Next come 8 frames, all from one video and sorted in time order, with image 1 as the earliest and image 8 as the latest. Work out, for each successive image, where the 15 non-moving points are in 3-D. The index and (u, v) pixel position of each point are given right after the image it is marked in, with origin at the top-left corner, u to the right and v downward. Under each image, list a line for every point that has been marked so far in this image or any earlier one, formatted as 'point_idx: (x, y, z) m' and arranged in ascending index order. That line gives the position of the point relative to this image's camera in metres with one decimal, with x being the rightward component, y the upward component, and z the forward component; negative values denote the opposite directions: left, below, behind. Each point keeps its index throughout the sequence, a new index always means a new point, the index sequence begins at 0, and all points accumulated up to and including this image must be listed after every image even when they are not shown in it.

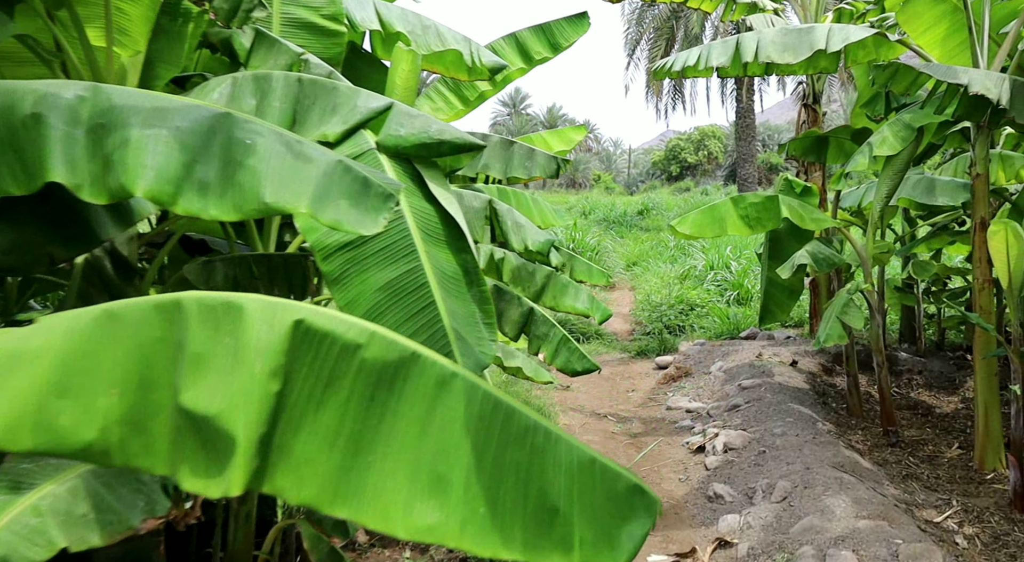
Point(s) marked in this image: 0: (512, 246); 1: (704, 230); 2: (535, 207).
0: (0.0, +0.1, +2.7) m
1: (+1.2, +0.3, +4.3) m
2: (+0.1, +0.4, +3.7) m
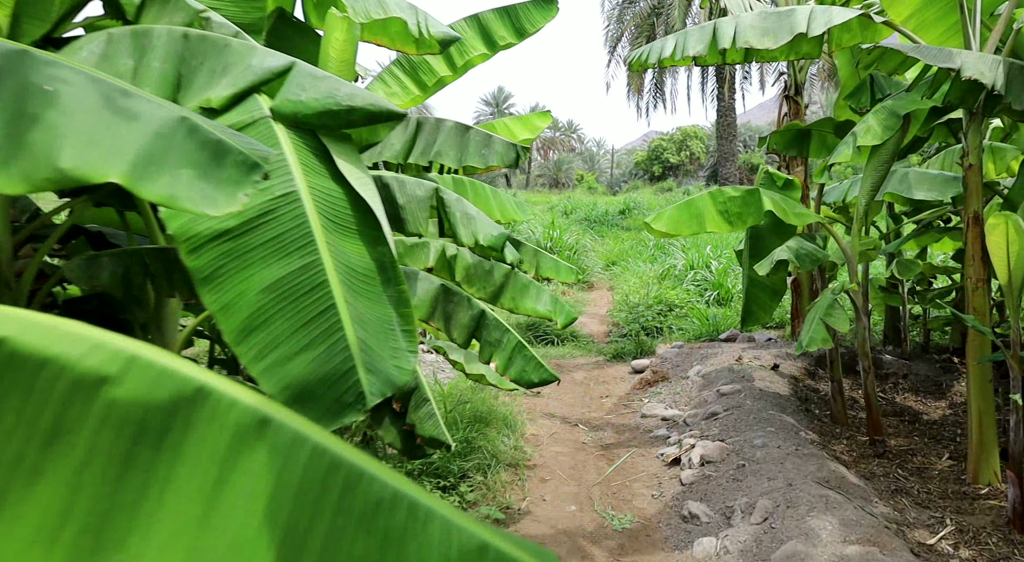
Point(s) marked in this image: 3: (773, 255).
0: (-0.2, +0.1, +2.4) m
1: (+1.0, +0.3, +4.0) m
2: (-0.1, +0.4, +3.4) m
3: (+1.4, +0.1, +3.8) m
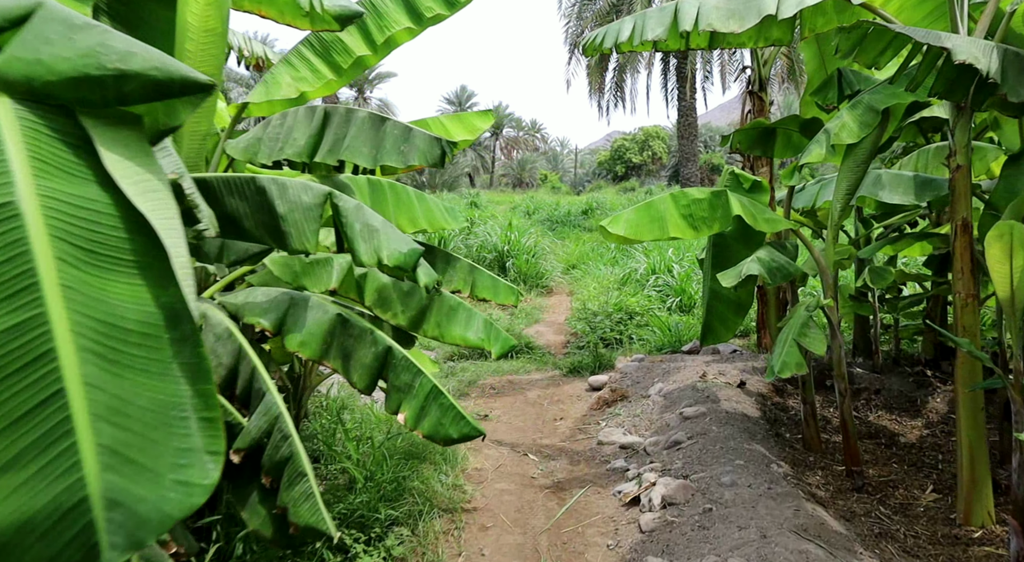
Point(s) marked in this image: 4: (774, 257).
0: (-0.4, +0.1, +1.9) m
1: (+0.7, +0.2, +3.6) m
2: (-0.4, +0.3, +2.9) m
3: (+1.1, +0.1, +3.4) m
4: (+1.3, +0.1, +3.4) m
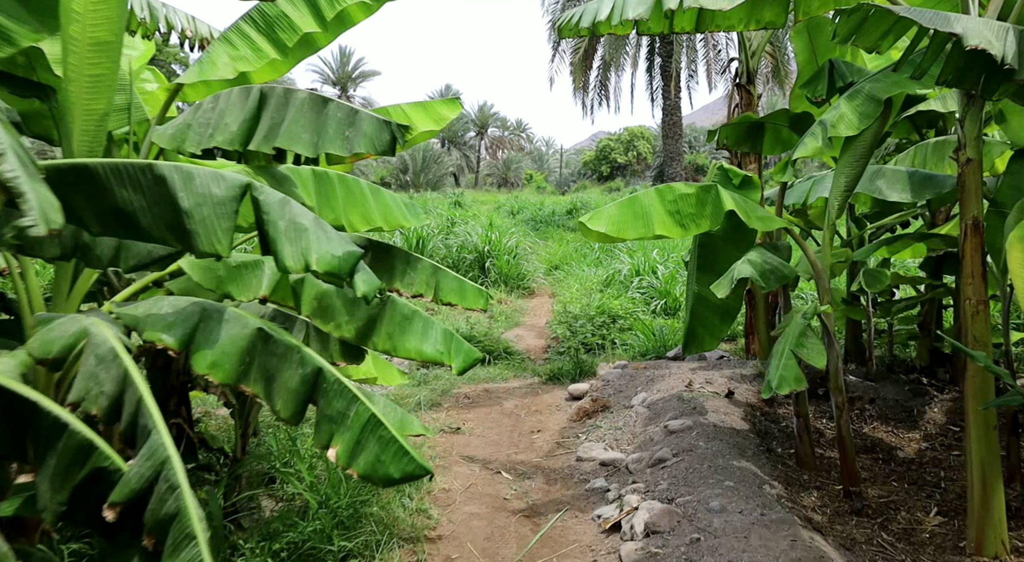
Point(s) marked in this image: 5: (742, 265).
0: (-0.5, 0.0, +1.6) m
1: (+0.5, +0.2, +3.3) m
2: (-0.5, +0.3, +2.6) m
3: (+1.0, 0.0, +3.1) m
4: (+1.1, +0.1, +3.1) m
5: (+1.0, +0.1, +3.1) m
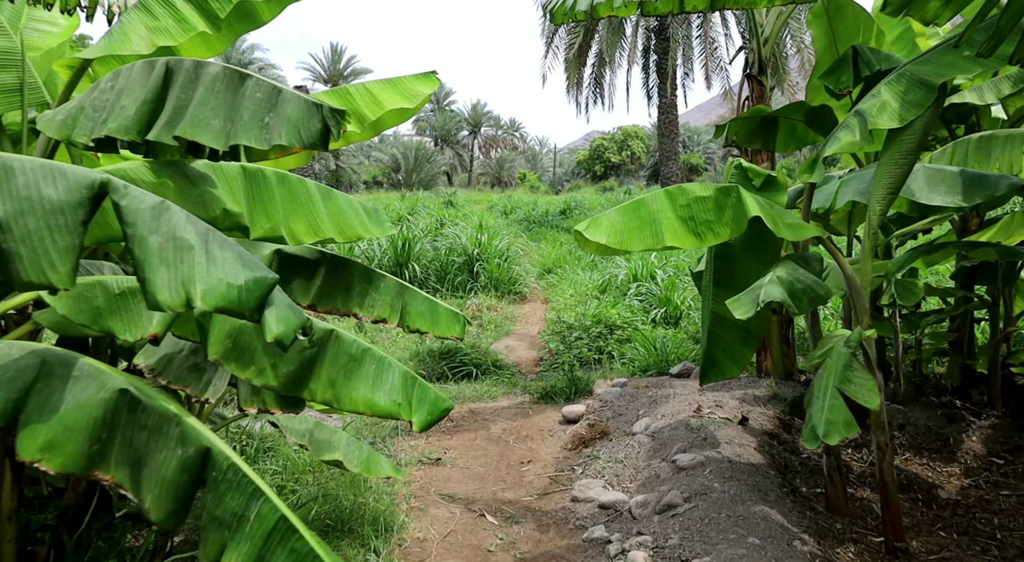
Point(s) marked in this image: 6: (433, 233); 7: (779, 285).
0: (-0.6, 0.0, +1.1) m
1: (+0.5, +0.2, +2.8) m
2: (-0.6, +0.2, +2.1) m
3: (+0.9, 0.0, +2.6) m
4: (+1.1, 0.0, +2.6) m
5: (+1.0, 0.0, +2.6) m
6: (-1.2, +0.7, +10.5) m
7: (+1.0, 0.0, +2.6) m
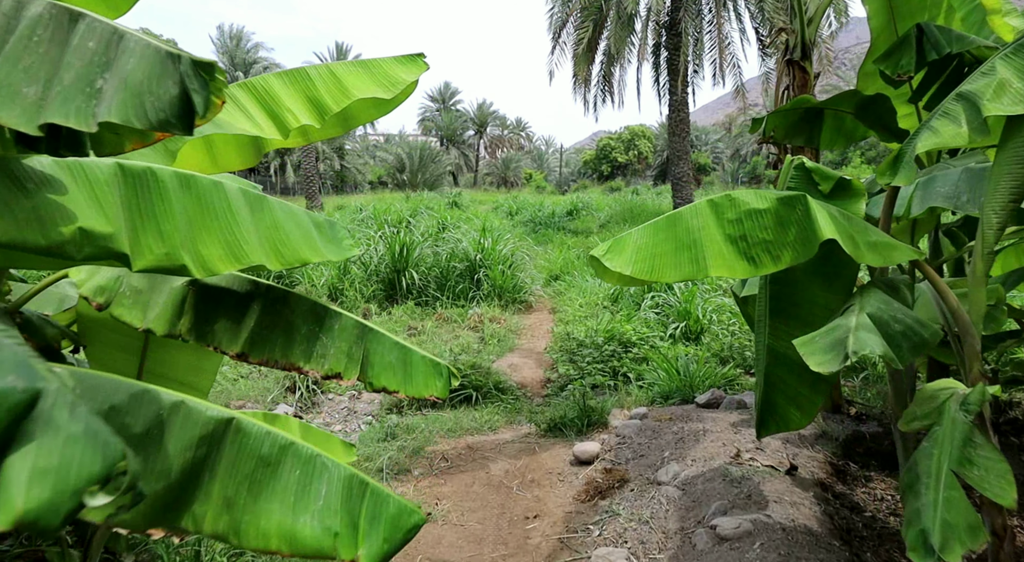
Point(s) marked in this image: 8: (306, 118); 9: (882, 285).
0: (-0.6, -0.1, +0.5) m
1: (+0.5, +0.1, +2.1) m
2: (-0.6, +0.1, +1.5) m
3: (+0.9, -0.1, +2.0) m
4: (+1.1, -0.1, +2.0) m
5: (+1.0, -0.1, +1.9) m
6: (-1.1, +0.6, +9.9) m
7: (+1.0, -0.1, +1.9) m
8: (-0.7, +0.5, +2.2) m
9: (+1.2, 0.0, +2.2) m
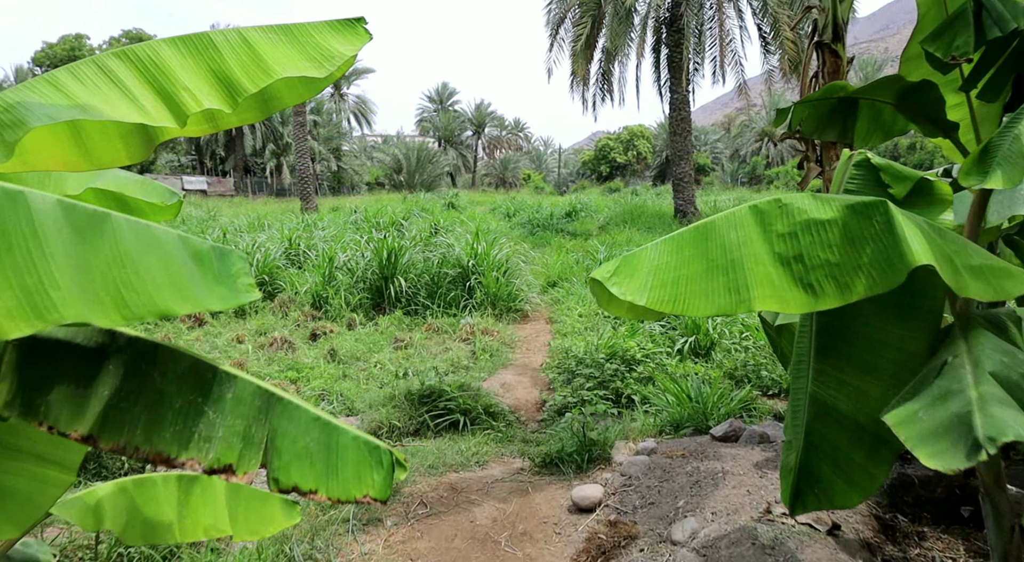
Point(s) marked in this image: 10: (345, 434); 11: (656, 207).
0: (-0.6, -0.2, 0.0) m
1: (+0.4, 0.0, +1.6) m
2: (-0.6, 0.0, +1.0) m
3: (+0.9, -0.2, +1.4) m
4: (+1.0, -0.2, +1.5) m
5: (+0.9, -0.2, +1.4) m
6: (-1.2, +0.5, +9.4) m
7: (+0.9, -0.2, +1.4) m
8: (-0.7, +0.4, +1.6) m
9: (+1.1, -0.1, +1.6) m
10: (-0.3, -0.3, +1.3) m
11: (+3.5, +1.8, +16.8) m
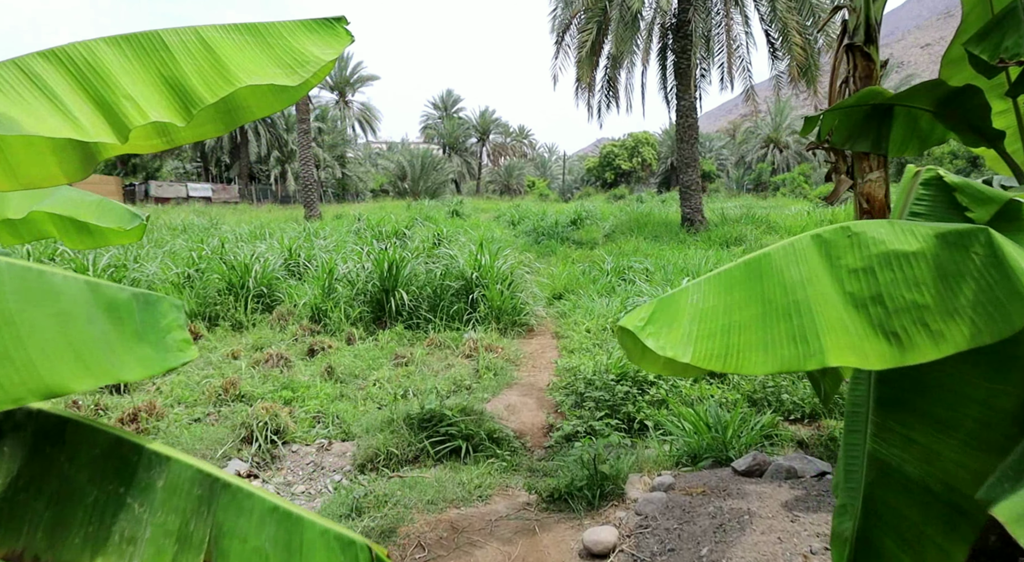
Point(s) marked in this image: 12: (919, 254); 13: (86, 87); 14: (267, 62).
0: (-0.6, -0.3, -0.3) m
1: (+0.4, -0.1, +1.3) m
2: (-0.6, 0.0, +0.7) m
3: (+0.9, -0.3, +1.2) m
4: (+1.1, -0.2, +1.2) m
5: (+0.9, -0.3, +1.1) m
6: (-1.1, +0.4, +9.1) m
7: (+0.9, -0.3, +1.1) m
8: (-0.7, +0.3, +1.4) m
9: (+1.1, -0.2, +1.4) m
10: (-0.3, -0.4, +1.0) m
11: (+3.6, +1.6, +16.5) m
12: (+0.7, +0.1, +1.3) m
13: (-0.8, +0.4, +1.4) m
14: (-0.5, +0.5, +1.4) m
